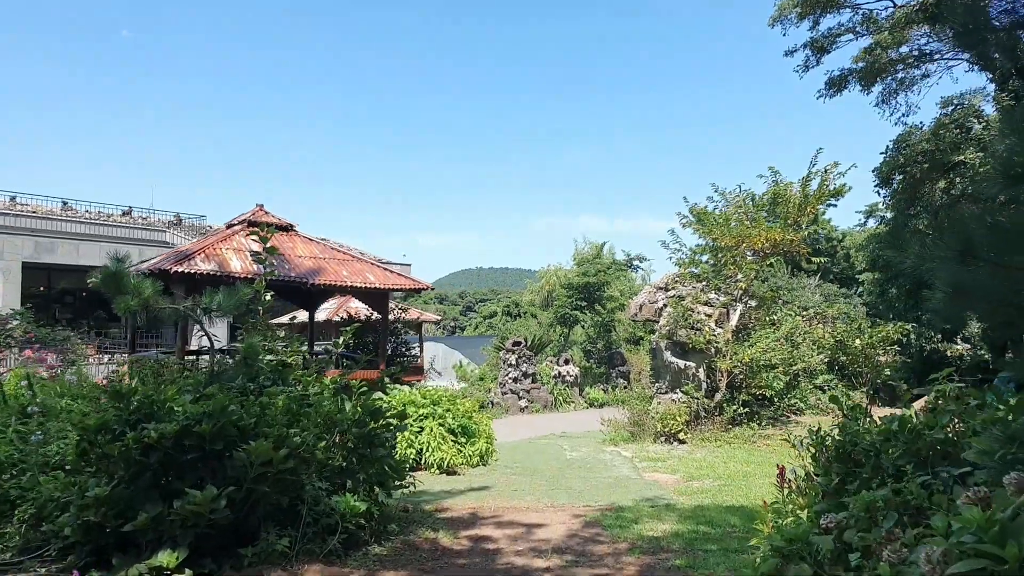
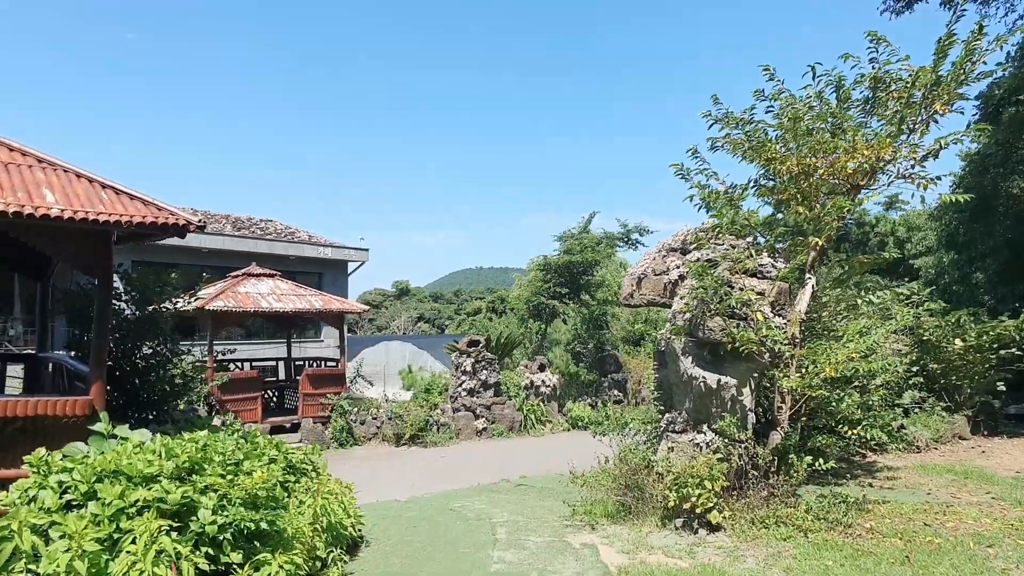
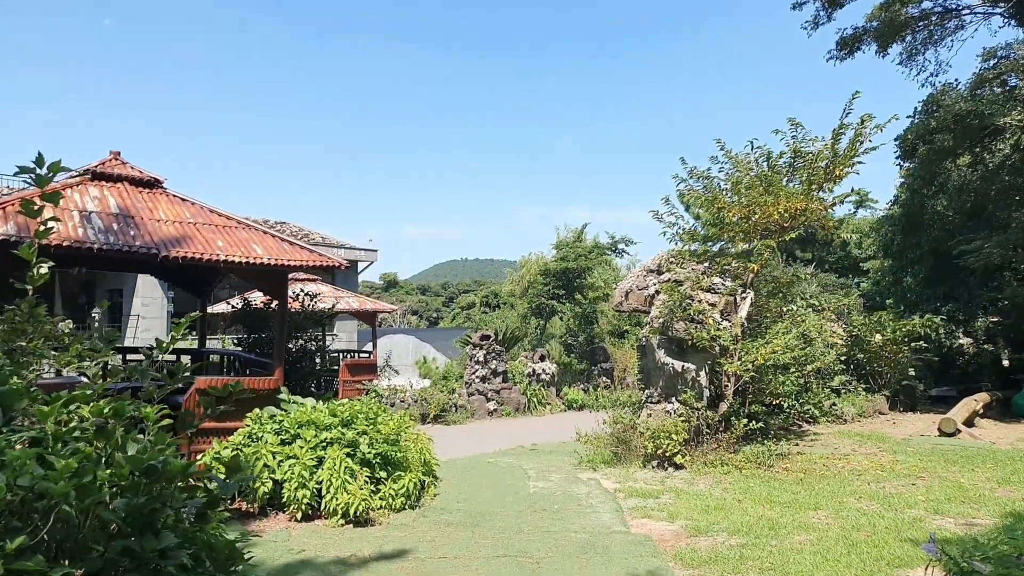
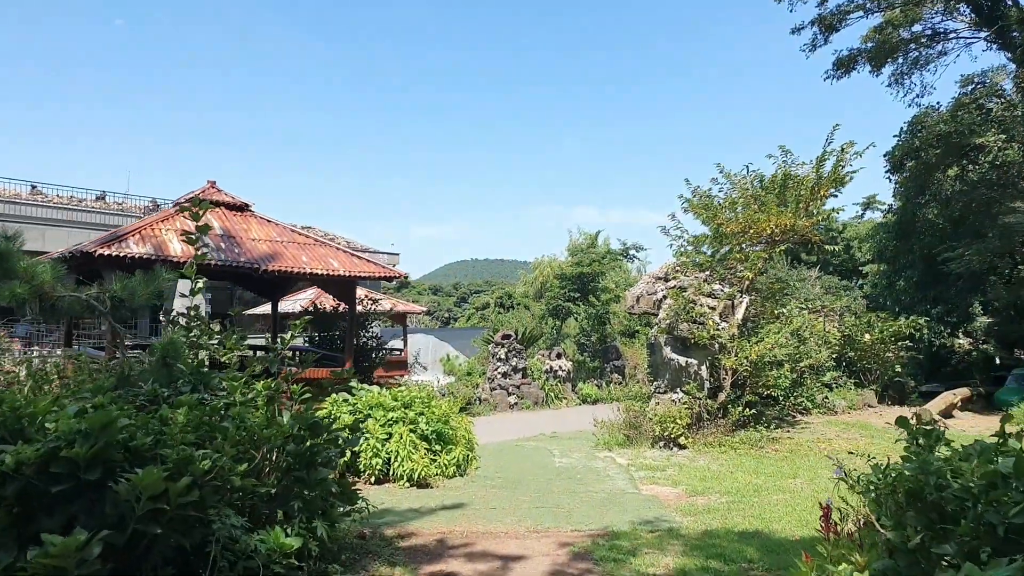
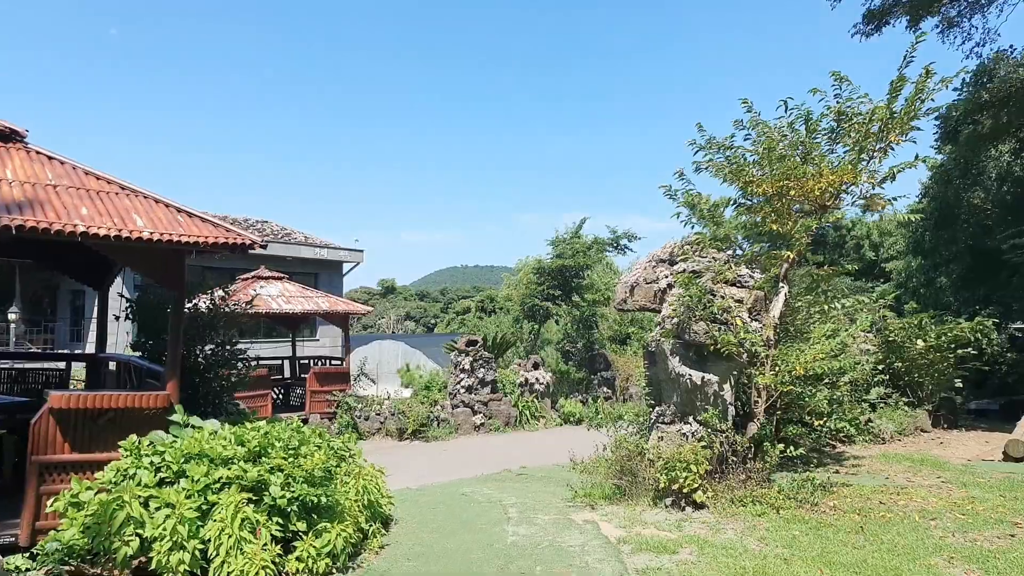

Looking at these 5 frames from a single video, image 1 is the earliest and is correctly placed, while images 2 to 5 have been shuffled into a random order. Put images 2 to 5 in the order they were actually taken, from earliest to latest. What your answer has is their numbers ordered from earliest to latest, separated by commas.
4, 3, 5, 2
